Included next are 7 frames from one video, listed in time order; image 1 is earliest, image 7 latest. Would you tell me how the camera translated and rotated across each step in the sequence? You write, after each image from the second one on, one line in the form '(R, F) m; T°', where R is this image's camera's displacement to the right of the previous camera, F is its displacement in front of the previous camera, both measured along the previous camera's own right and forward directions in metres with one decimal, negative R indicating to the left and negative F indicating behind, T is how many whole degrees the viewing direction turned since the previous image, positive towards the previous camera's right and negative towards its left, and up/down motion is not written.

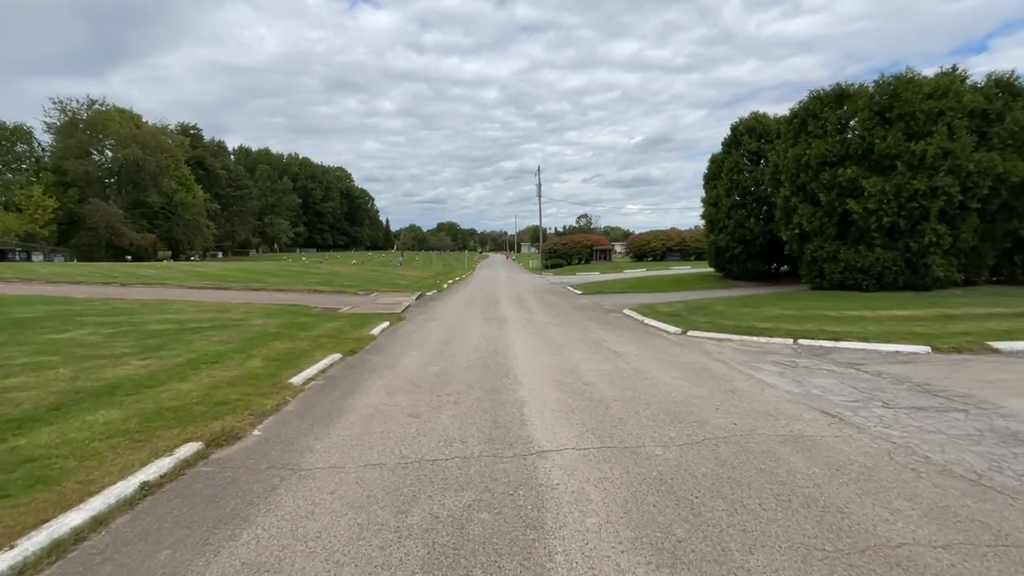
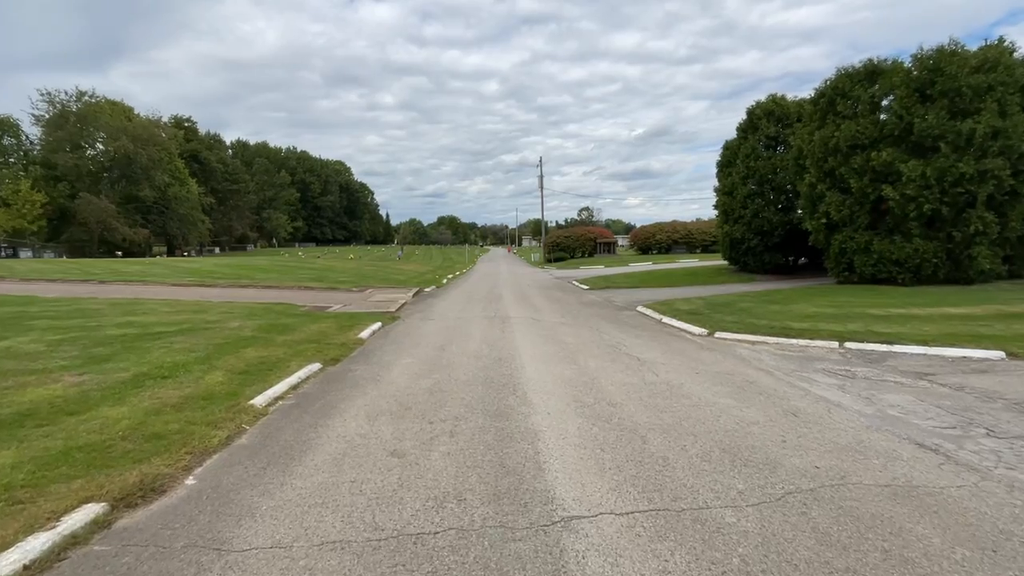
(-0.1, +1.5) m; 0°
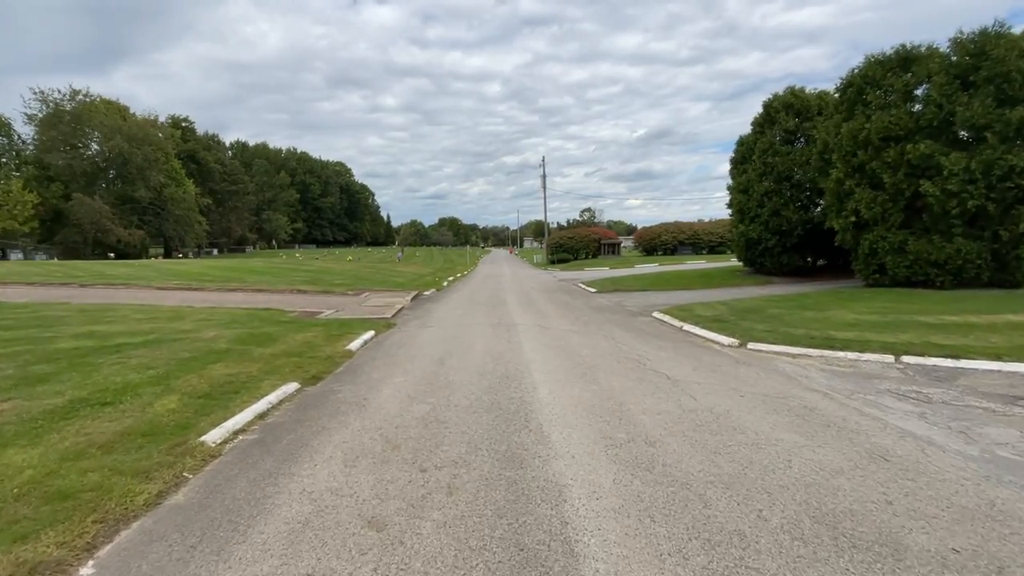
(-0.1, +1.4) m; 0°
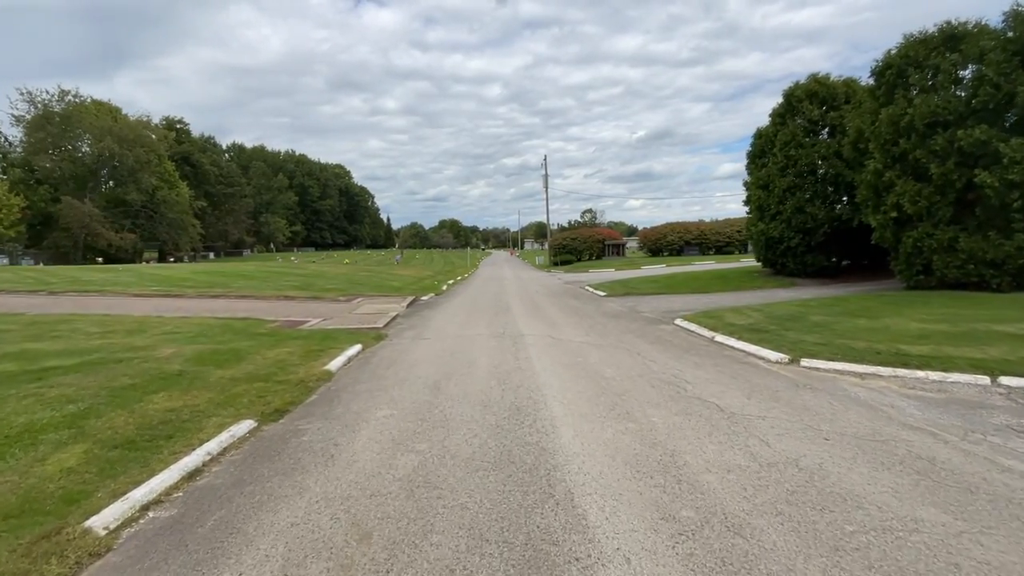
(-0.1, +1.7) m; 0°
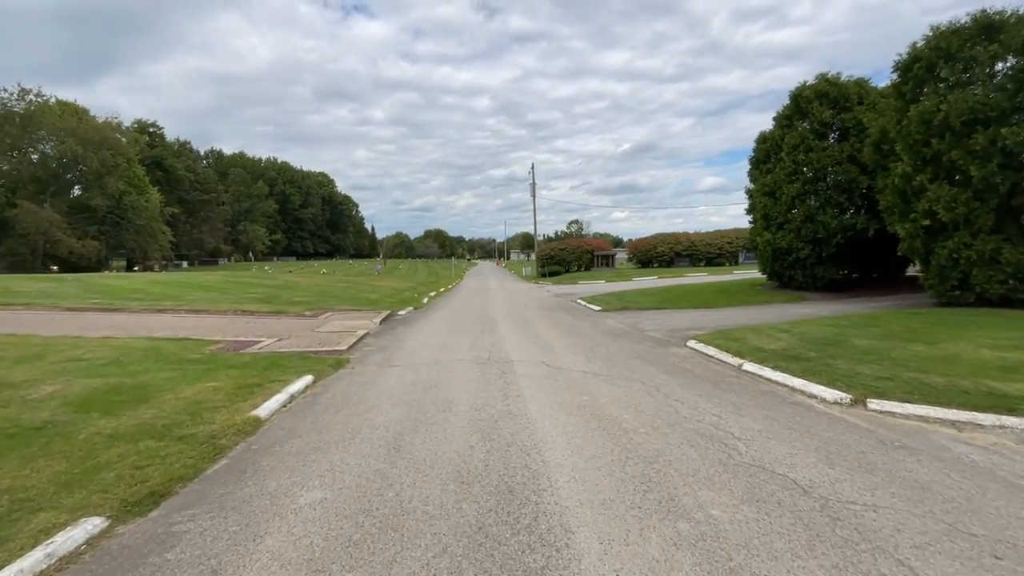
(0.0, +2.1) m; +2°
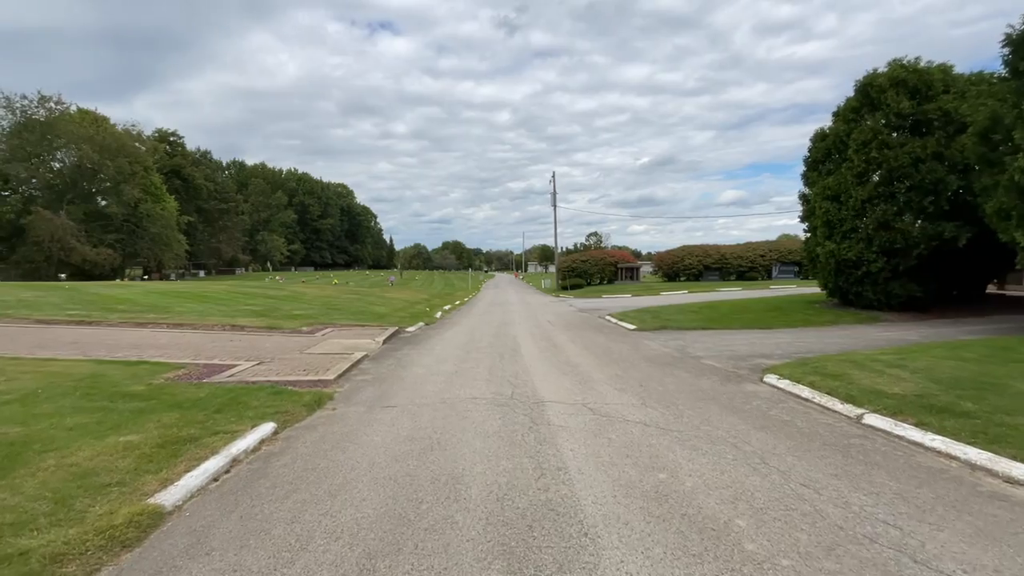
(-0.2, +2.5) m; -2°
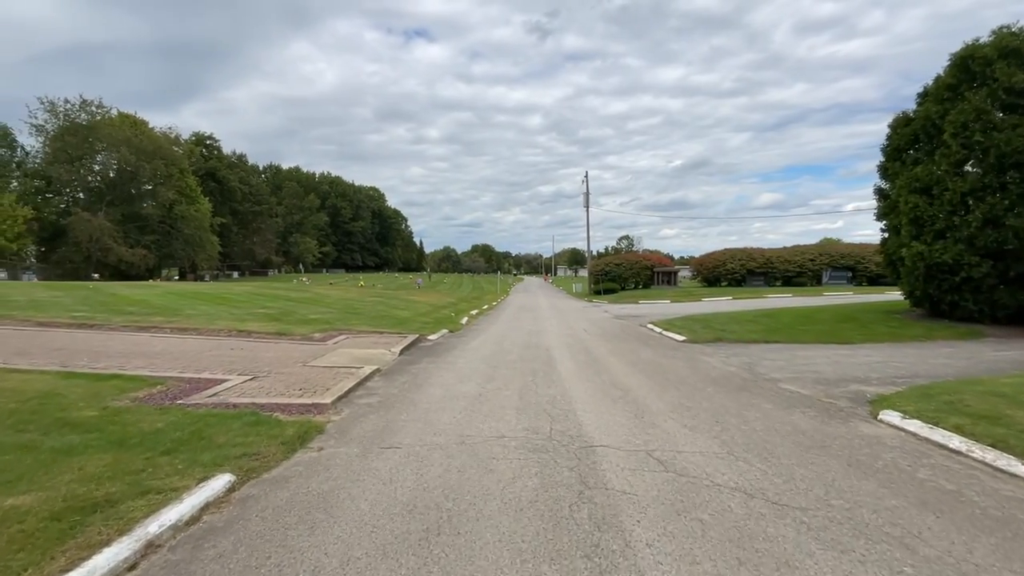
(-0.2, +2.0) m; -3°
